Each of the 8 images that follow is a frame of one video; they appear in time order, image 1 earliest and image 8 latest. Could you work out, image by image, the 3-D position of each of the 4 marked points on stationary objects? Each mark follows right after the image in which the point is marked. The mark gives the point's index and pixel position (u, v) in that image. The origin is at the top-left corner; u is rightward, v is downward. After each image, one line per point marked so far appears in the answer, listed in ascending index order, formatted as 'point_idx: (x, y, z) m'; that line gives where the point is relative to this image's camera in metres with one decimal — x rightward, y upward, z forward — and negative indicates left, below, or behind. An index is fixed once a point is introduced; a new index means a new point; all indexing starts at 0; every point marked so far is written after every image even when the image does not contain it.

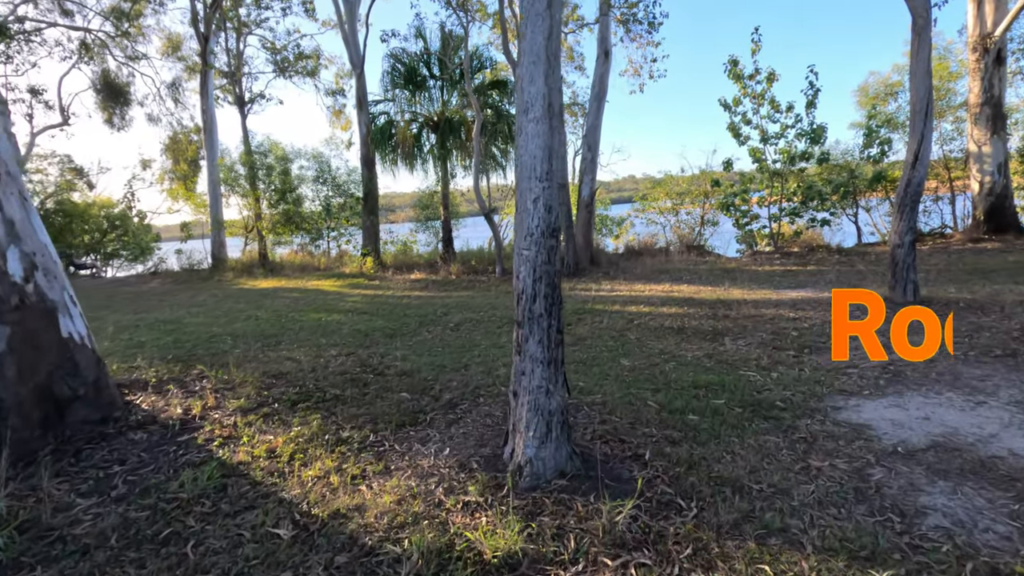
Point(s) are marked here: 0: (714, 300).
0: (+3.1, -0.2, +8.1) m
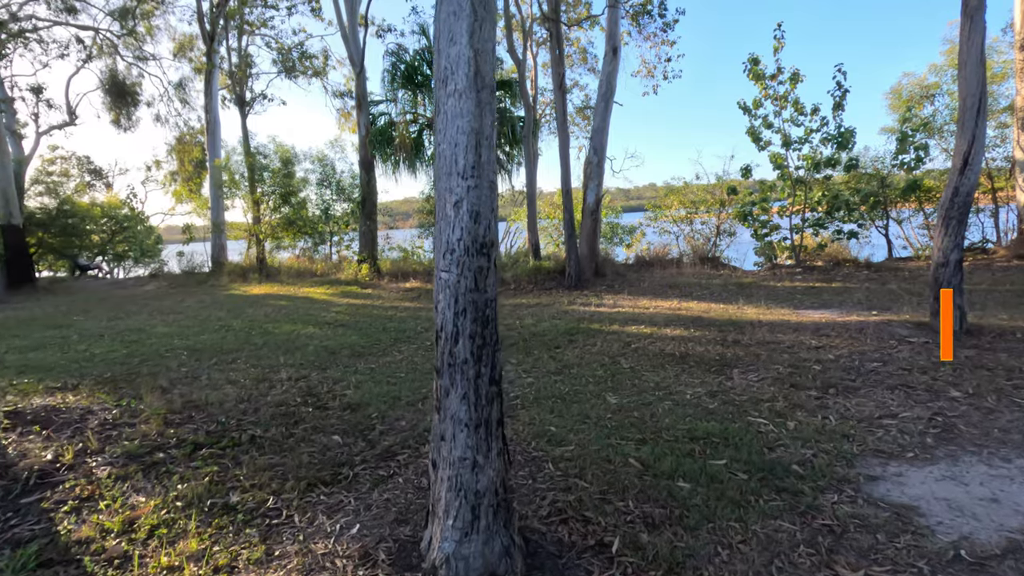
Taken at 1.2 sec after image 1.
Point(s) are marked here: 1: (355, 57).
0: (+2.9, -0.5, +7.2) m
1: (-4.3, +6.3, +14.6) m
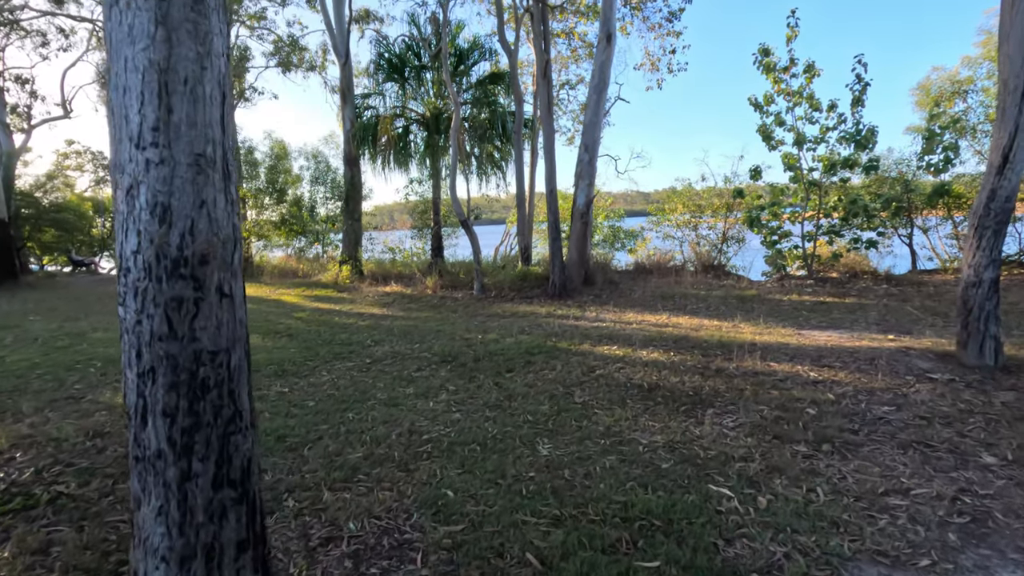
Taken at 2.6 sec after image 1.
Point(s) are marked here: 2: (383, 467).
0: (+2.3, -0.6, +6.2) m
1: (-4.5, +6.3, +13.8) m
2: (-0.8, -1.1, +3.4) m
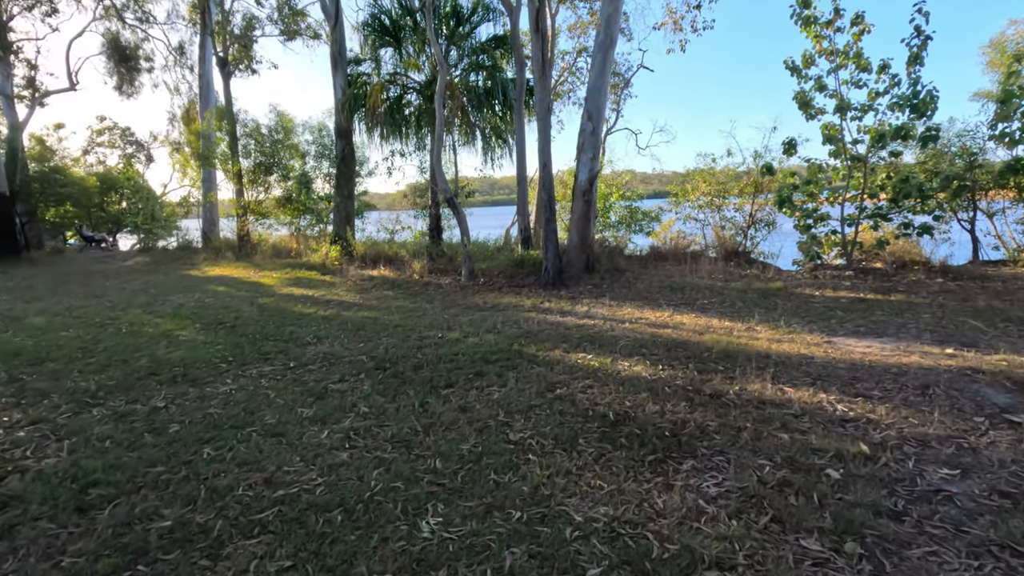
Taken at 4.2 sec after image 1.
0: (+1.9, -0.6, +4.9) m
1: (-4.4, +6.7, +12.7) m
2: (-1.4, -1.1, +2.3) m
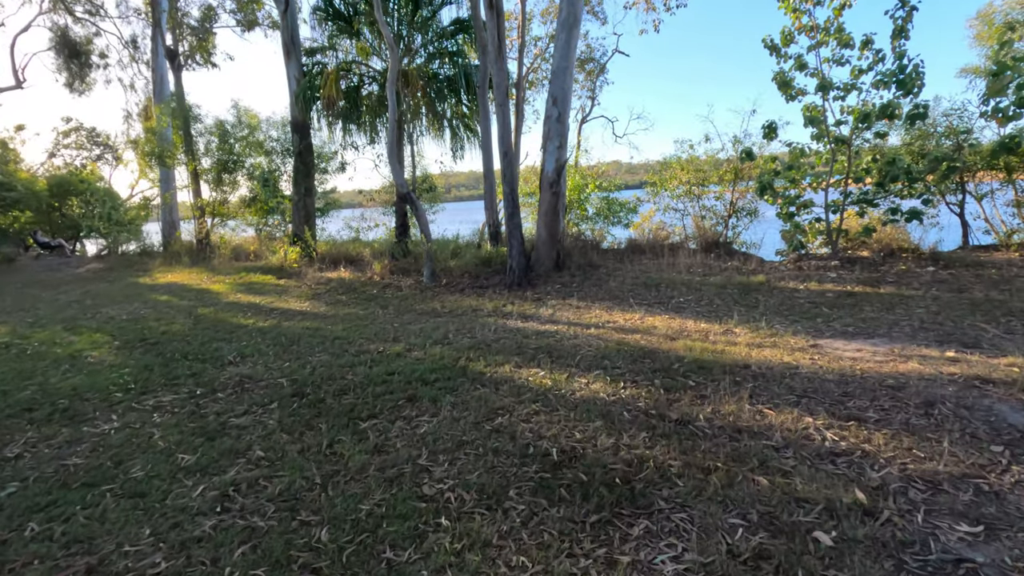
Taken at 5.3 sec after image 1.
0: (+1.4, -0.6, +4.3) m
1: (-5.2, +6.6, +11.9) m
2: (-1.8, -1.3, +1.6) m
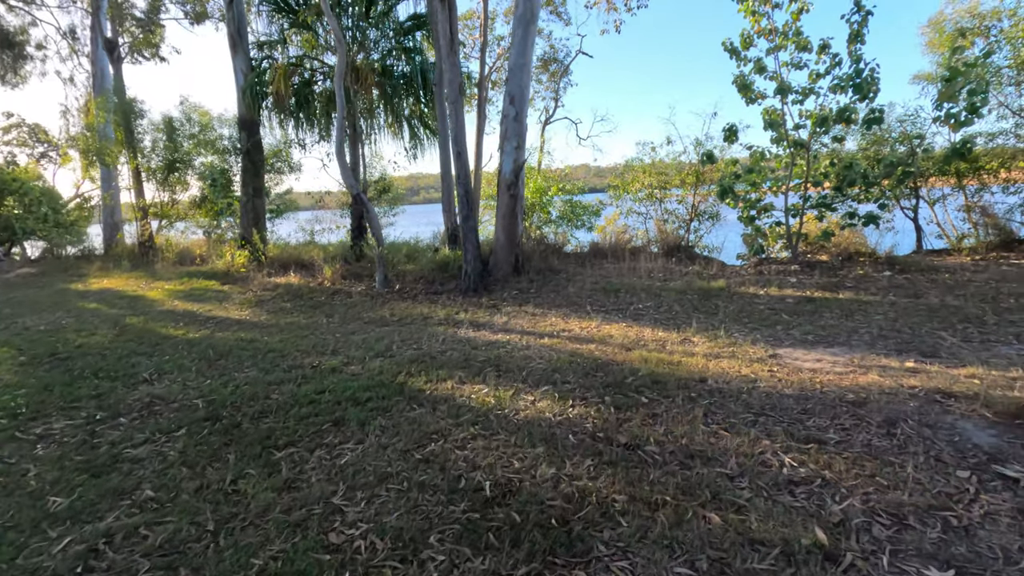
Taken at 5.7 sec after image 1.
0: (+1.0, -0.7, +4.0) m
1: (-6.1, +6.5, +11.3) m
2: (-2.1, -1.3, +1.2) m
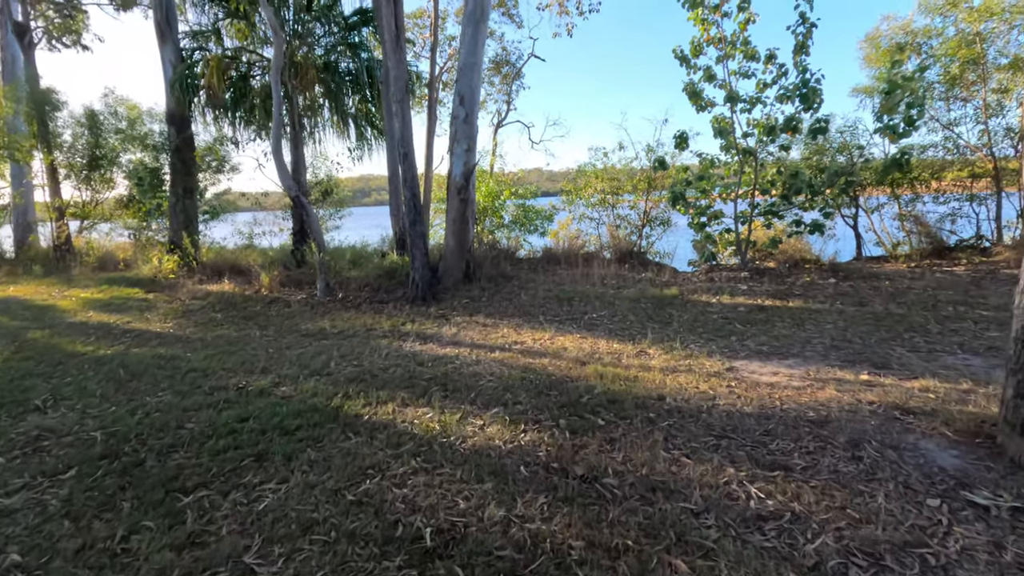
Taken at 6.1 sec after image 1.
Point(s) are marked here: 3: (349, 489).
0: (+0.6, -0.8, +3.8) m
1: (-7.1, +6.3, +10.4) m
2: (-2.2, -1.4, +0.7) m
3: (-0.8, -1.0, +2.8) m
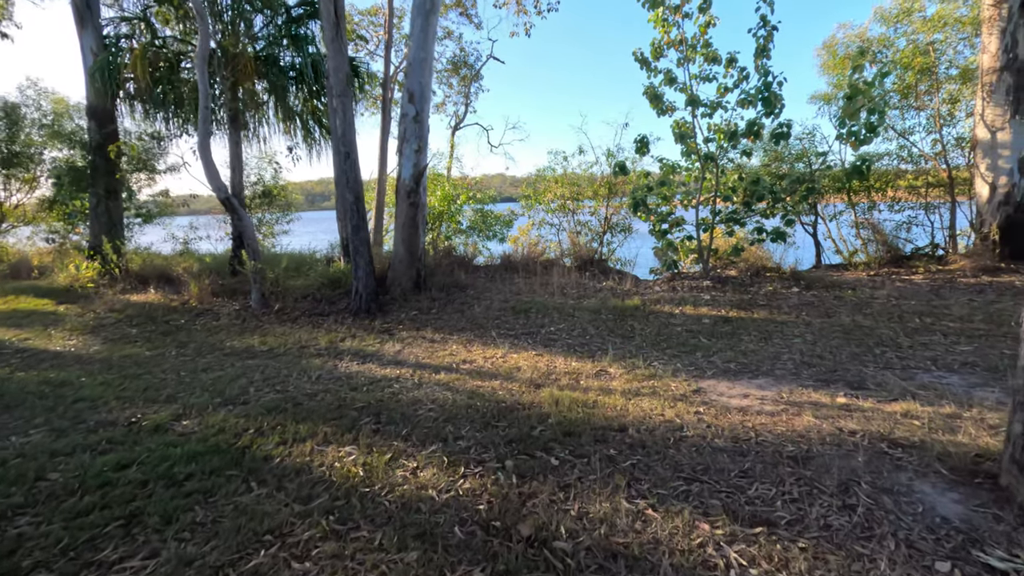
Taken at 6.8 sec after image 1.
0: (+0.3, -0.9, +3.3) m
1: (-7.9, +6.1, +9.5) m
2: (-2.4, -1.5, 0.0) m
3: (-1.1, -1.1, +2.2) m
